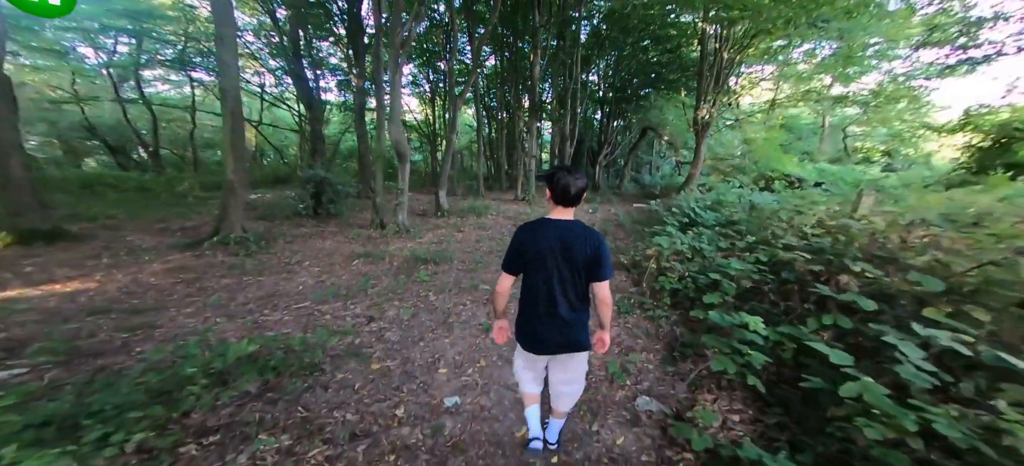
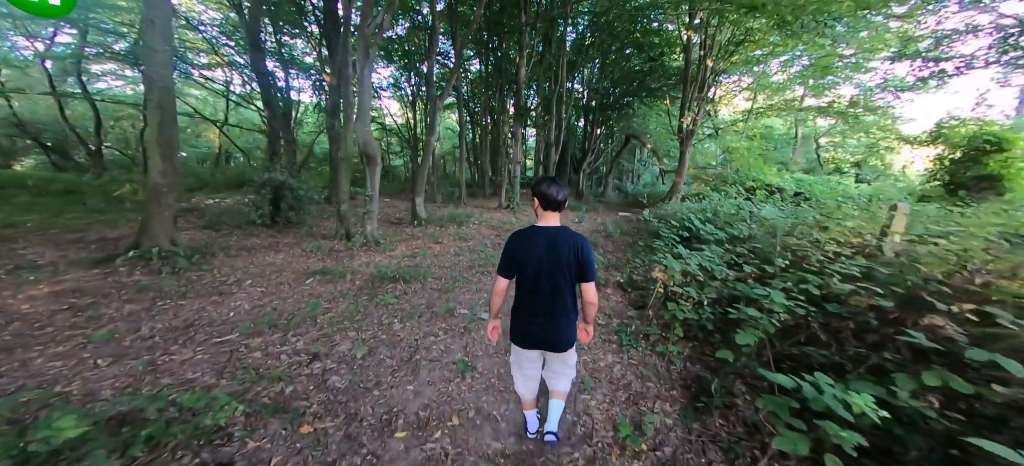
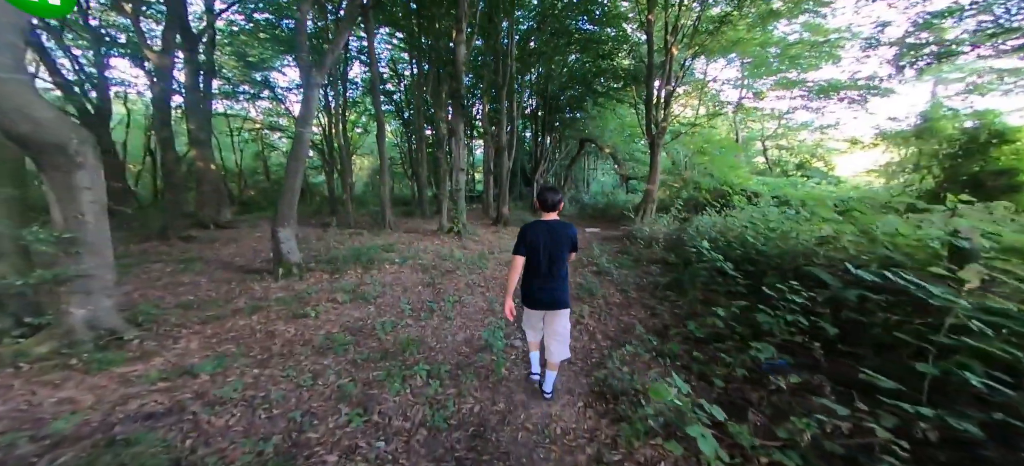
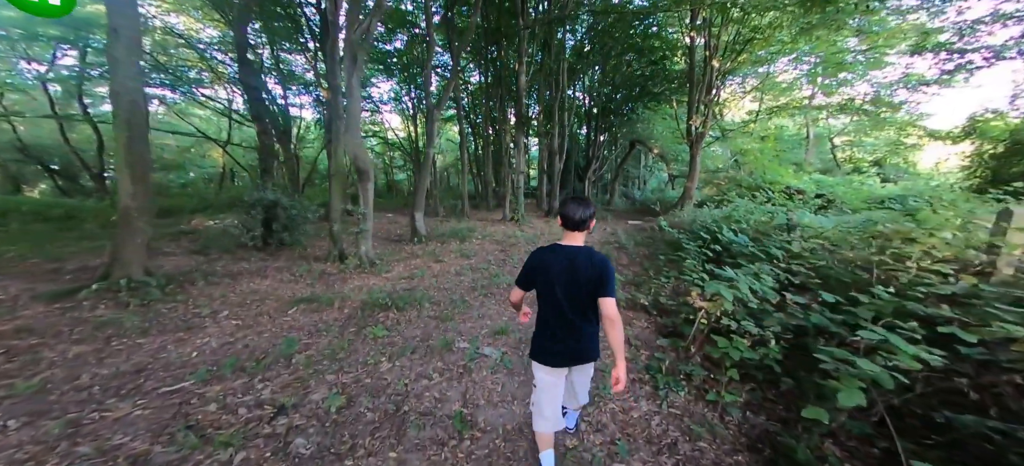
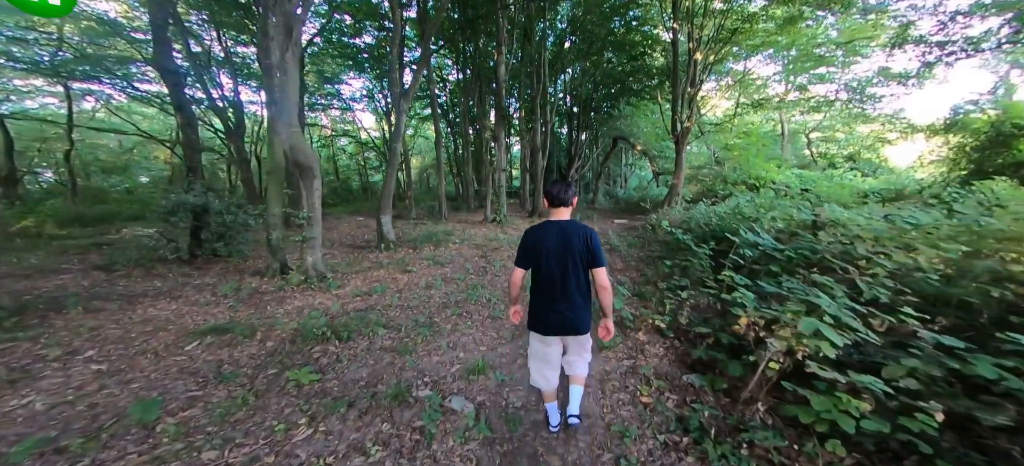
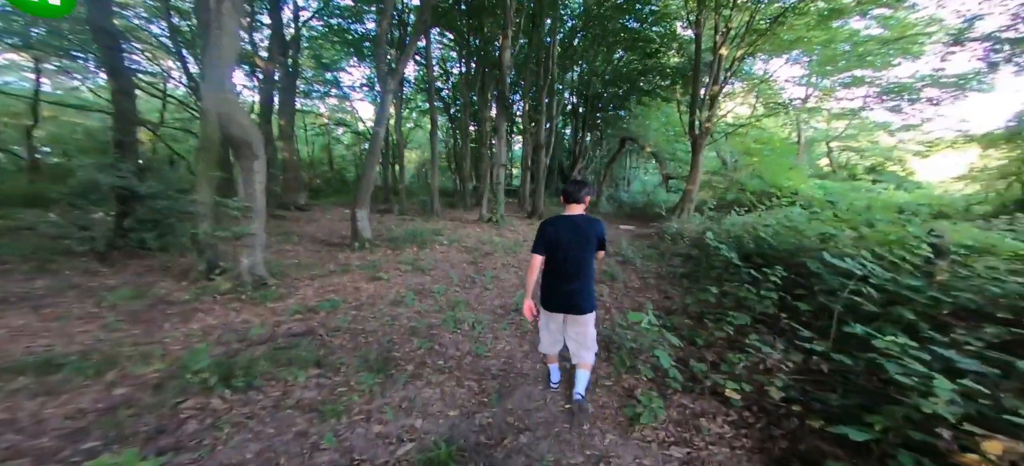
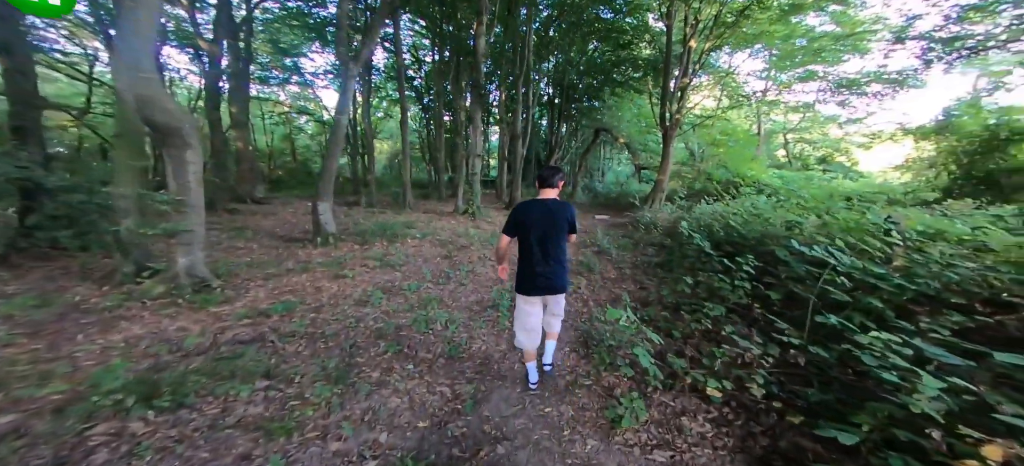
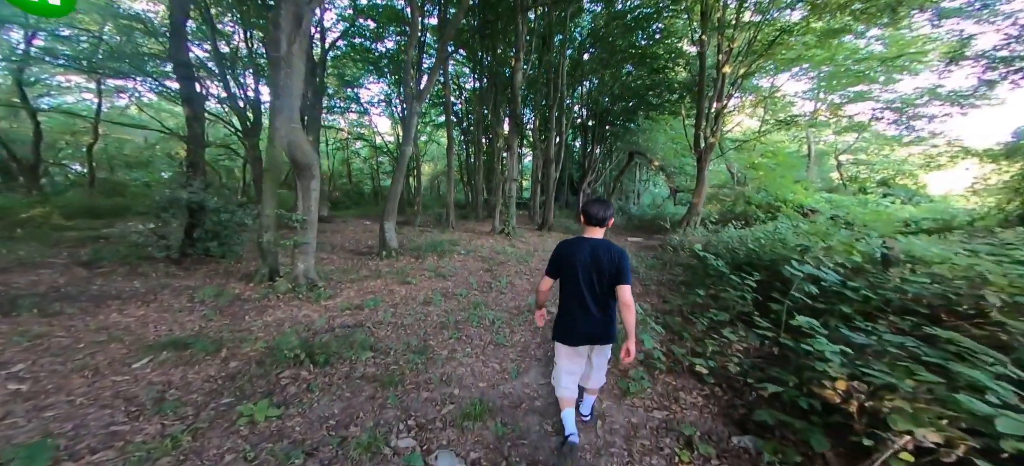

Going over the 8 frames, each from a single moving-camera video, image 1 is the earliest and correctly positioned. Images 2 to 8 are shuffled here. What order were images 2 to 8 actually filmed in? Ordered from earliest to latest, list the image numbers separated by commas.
2, 4, 5, 8, 6, 7, 3
